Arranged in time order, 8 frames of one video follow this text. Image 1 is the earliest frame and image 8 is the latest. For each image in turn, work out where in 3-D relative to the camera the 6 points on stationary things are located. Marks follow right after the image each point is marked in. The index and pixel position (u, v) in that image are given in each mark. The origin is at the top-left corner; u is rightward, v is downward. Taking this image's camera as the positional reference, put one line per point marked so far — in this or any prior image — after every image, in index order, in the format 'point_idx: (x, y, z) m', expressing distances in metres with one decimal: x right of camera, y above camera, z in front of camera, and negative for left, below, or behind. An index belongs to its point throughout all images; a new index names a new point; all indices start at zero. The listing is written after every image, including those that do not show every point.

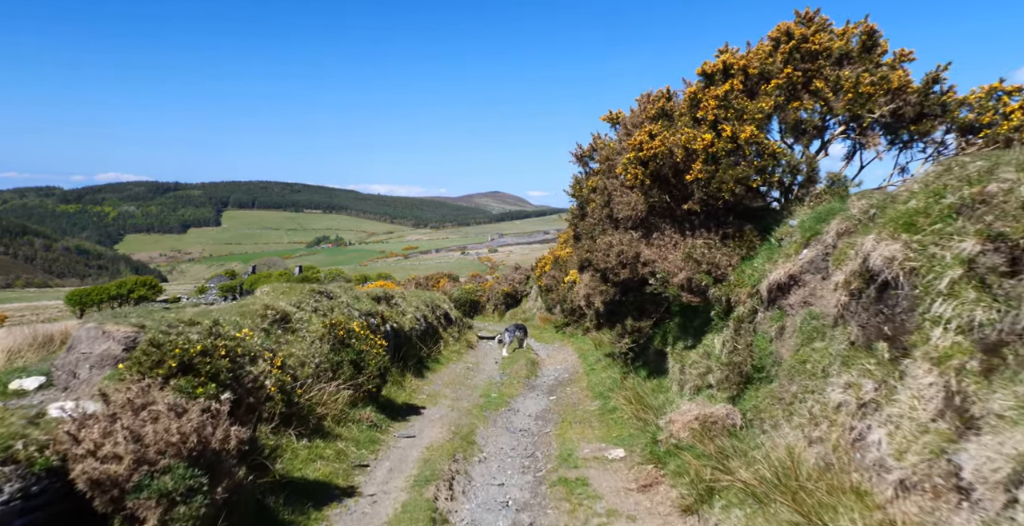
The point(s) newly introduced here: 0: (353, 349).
0: (-3.2, -1.8, +12.3) m
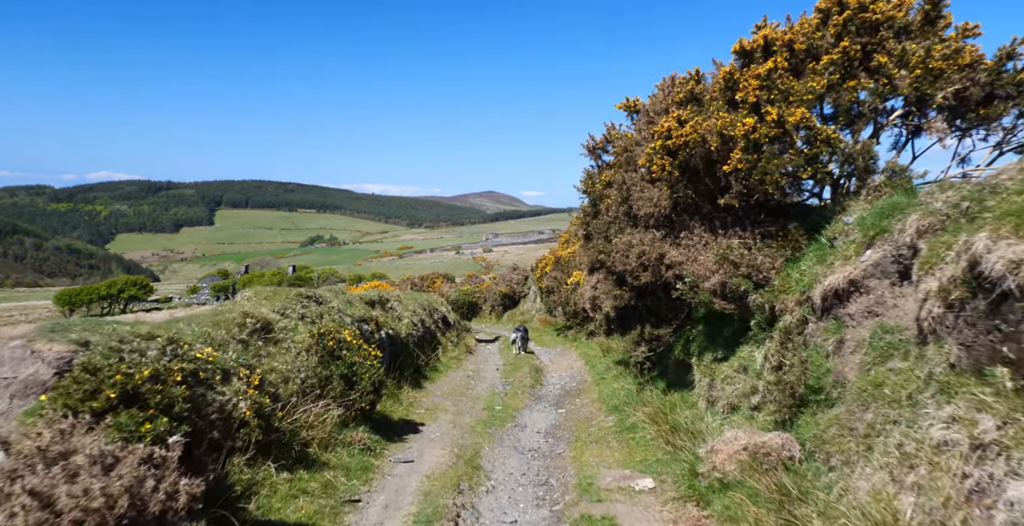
0: (-3.0, -1.8, +11.0) m
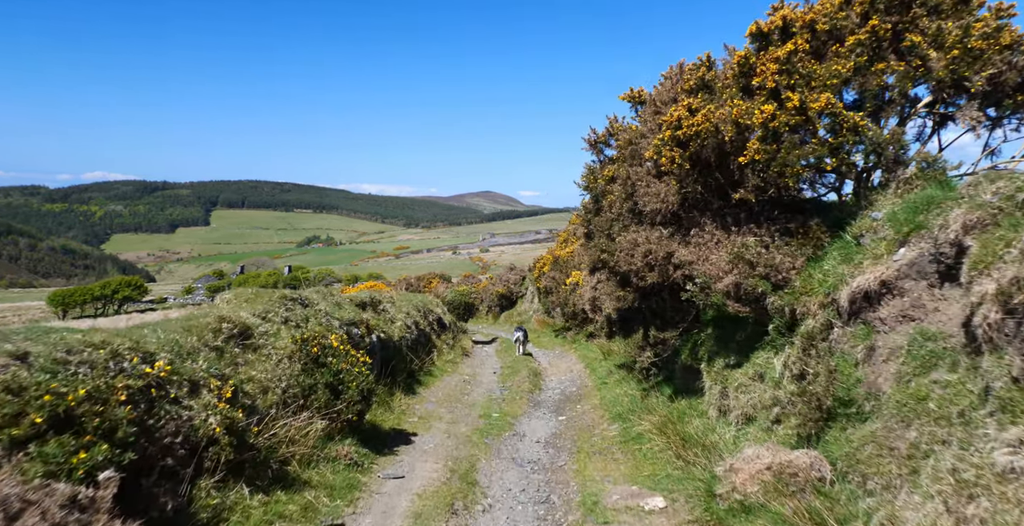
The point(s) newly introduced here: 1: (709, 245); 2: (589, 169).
0: (-3.1, -1.8, +10.3) m
1: (+3.1, +0.3, +9.6) m
2: (+1.9, +2.3, +14.8) m
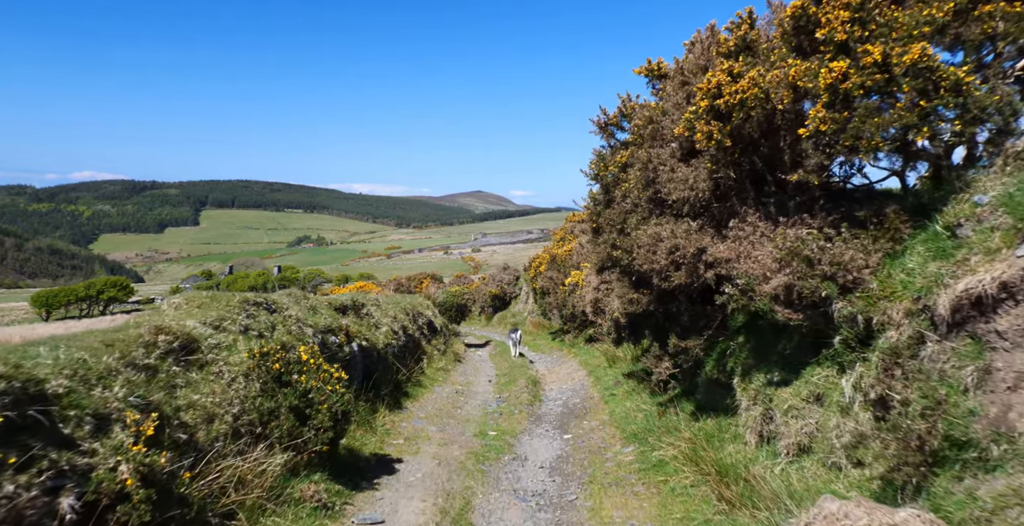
0: (-3.0, -1.8, +8.6) m
1: (+3.1, +0.3, +8.0) m
2: (+1.9, +2.3, +13.2) m
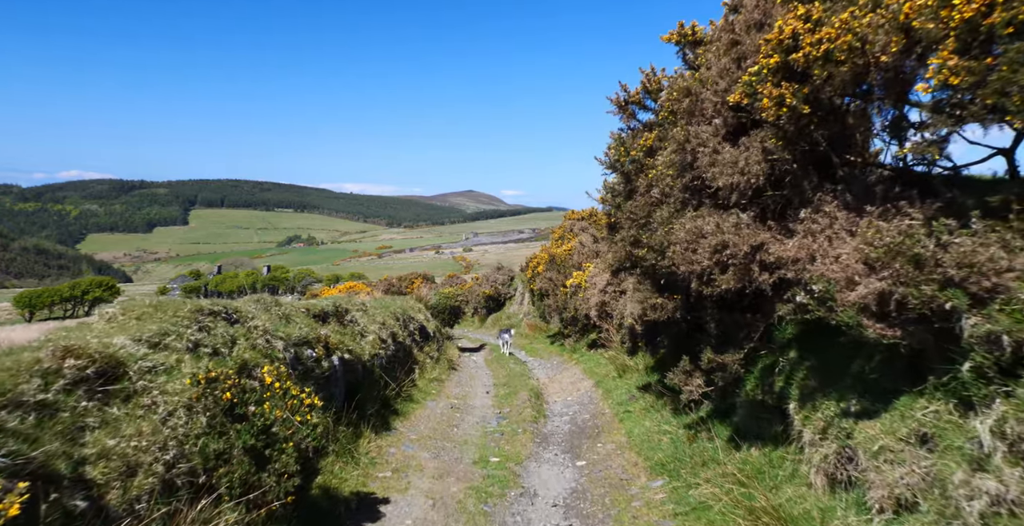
0: (-2.9, -1.8, +6.8) m
1: (+3.3, +0.3, +6.3) m
2: (+2.0, +2.3, +11.5) m
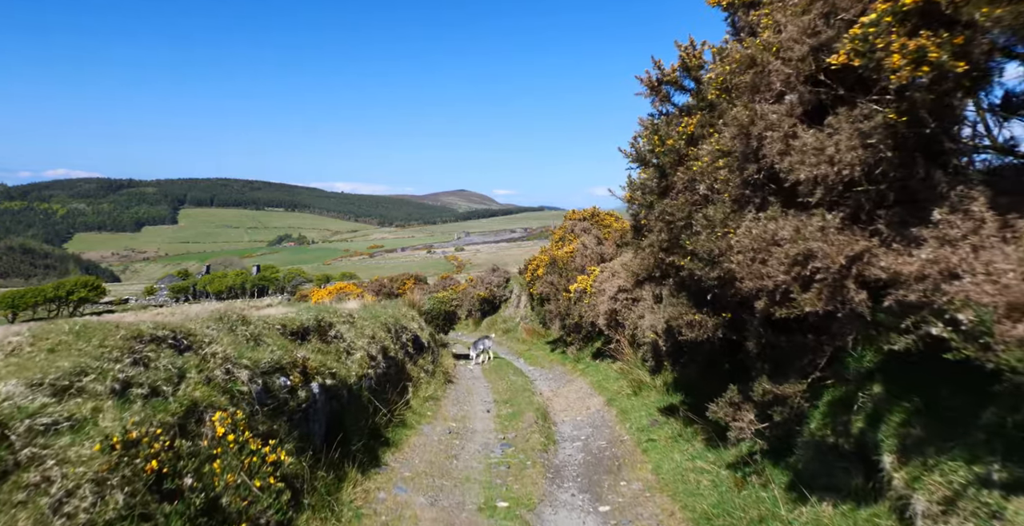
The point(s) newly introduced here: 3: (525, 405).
0: (-2.7, -1.9, +5.1) m
1: (+3.5, +0.1, +4.6) m
2: (+2.1, +2.1, +9.8) m
3: (+0.4, -3.9, +16.7) m
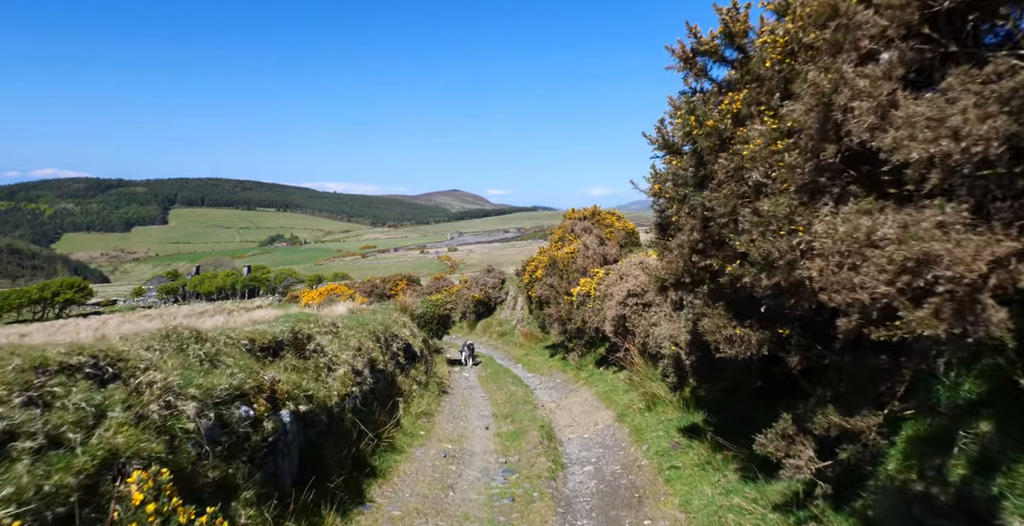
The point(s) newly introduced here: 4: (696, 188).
0: (-2.5, -2.0, +3.5) m
1: (+3.7, +0.1, +3.2) m
2: (+2.2, +2.1, +8.3) m
3: (+0.4, -3.9, +15.2) m
4: (+2.3, +1.0, +7.9) m
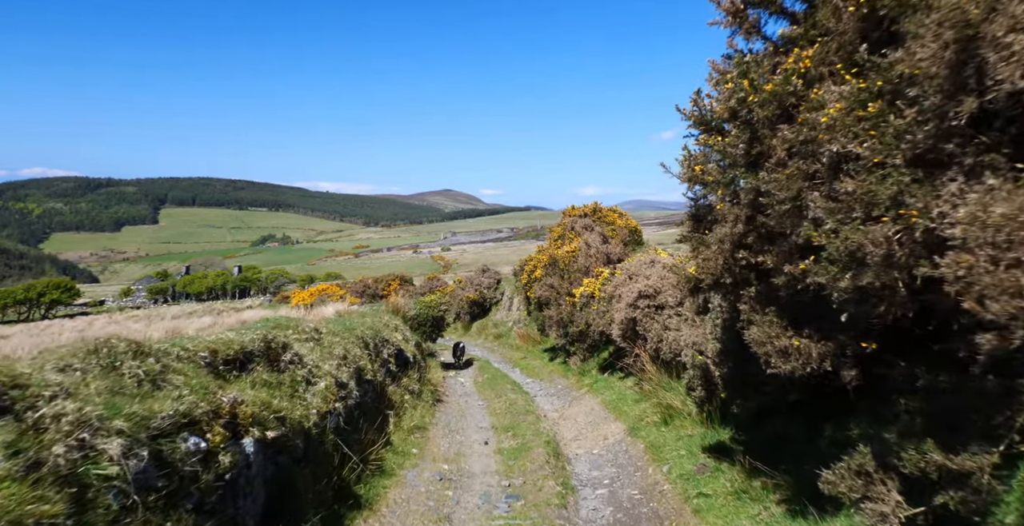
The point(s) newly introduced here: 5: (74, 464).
0: (-2.3, -2.0, +2.1) m
1: (+3.9, +0.1, +1.8) m
2: (+2.3, +2.1, +7.0) m
3: (+0.4, -3.9, +13.8) m
4: (+2.5, +1.0, +6.5) m
5: (-3.2, -1.4, +4.4) m
